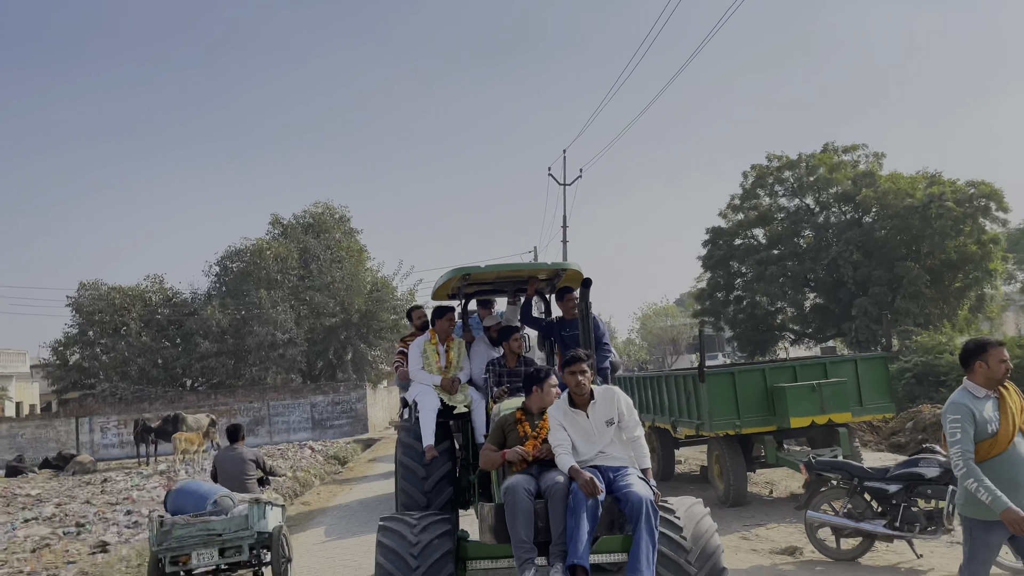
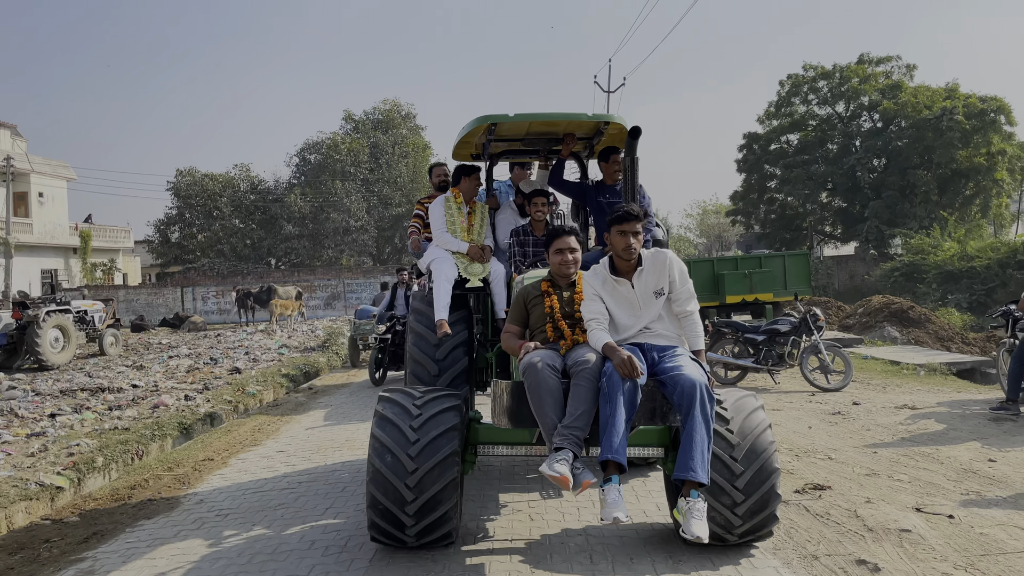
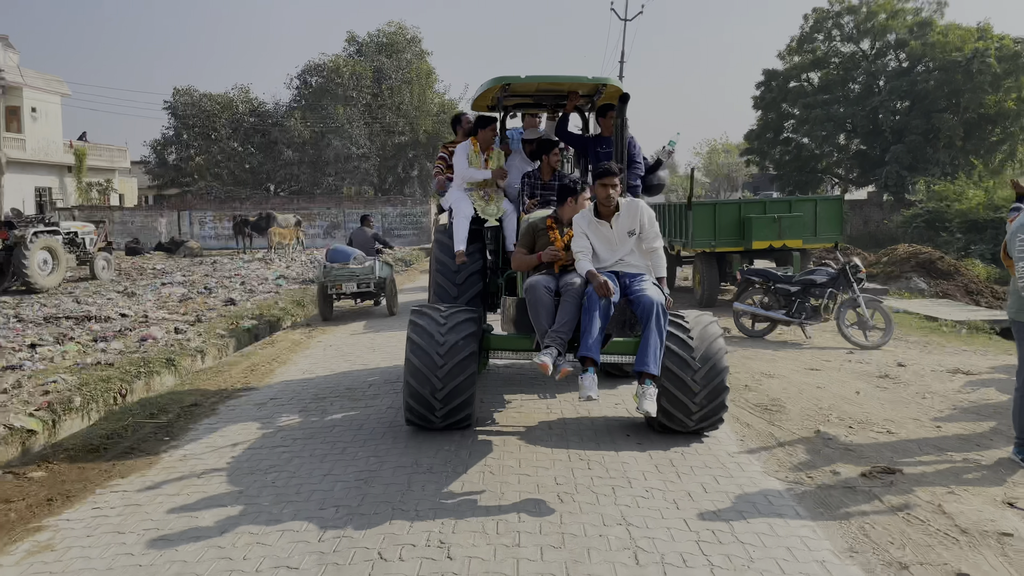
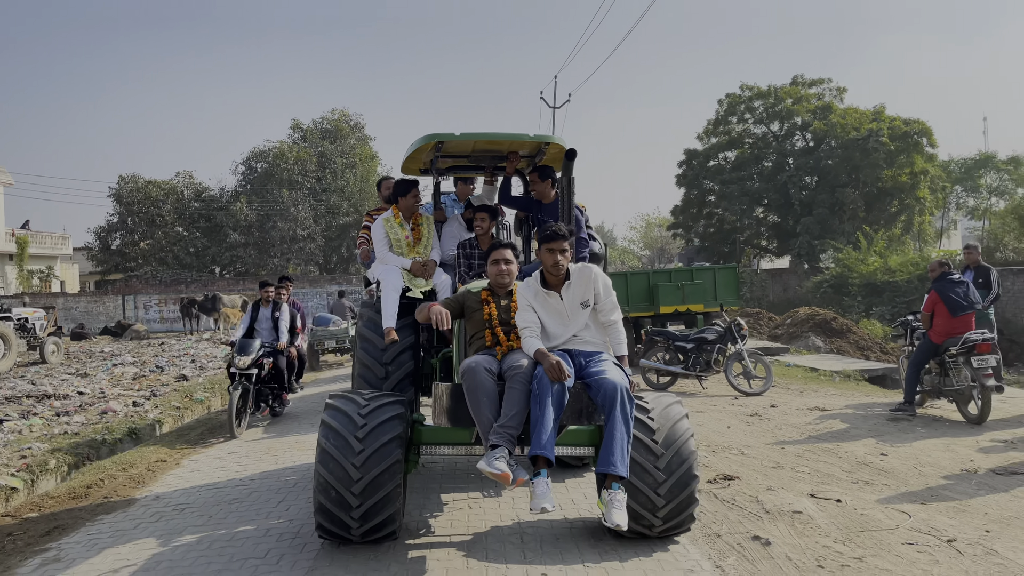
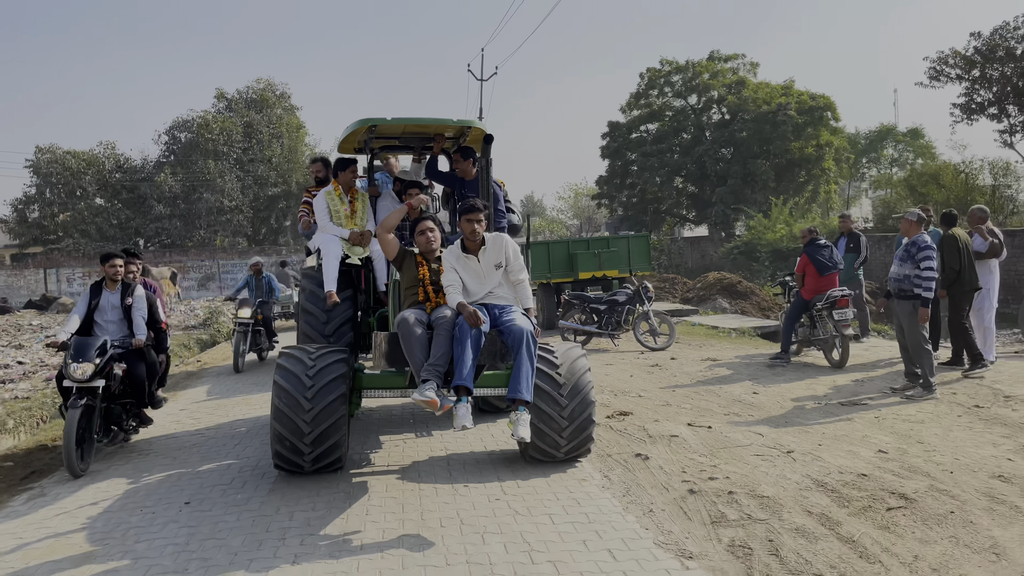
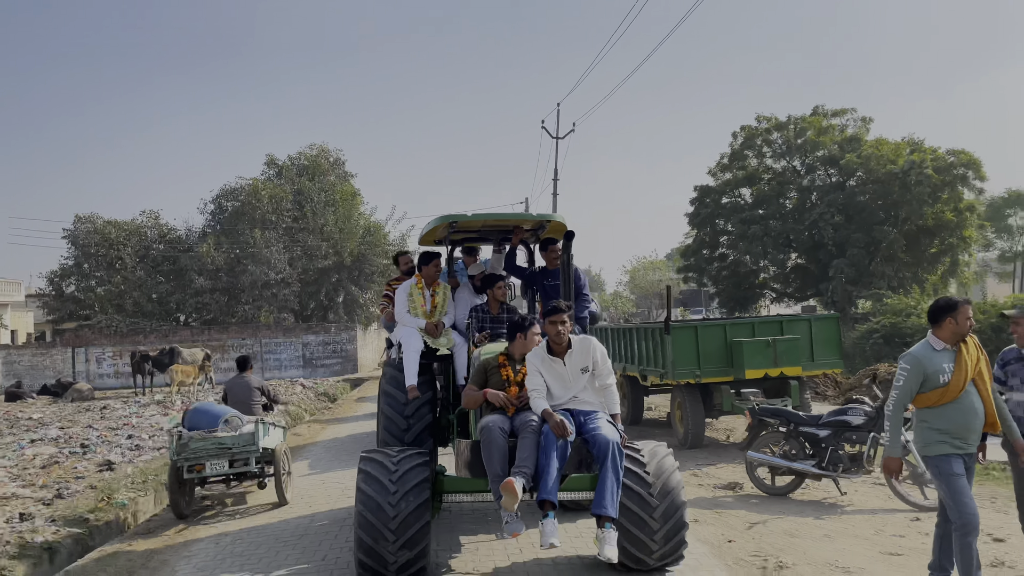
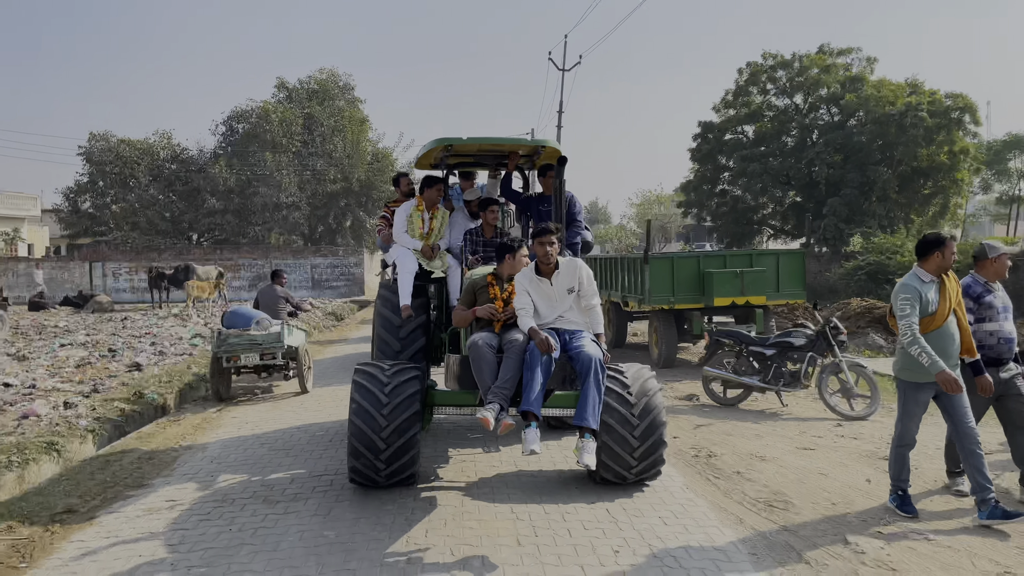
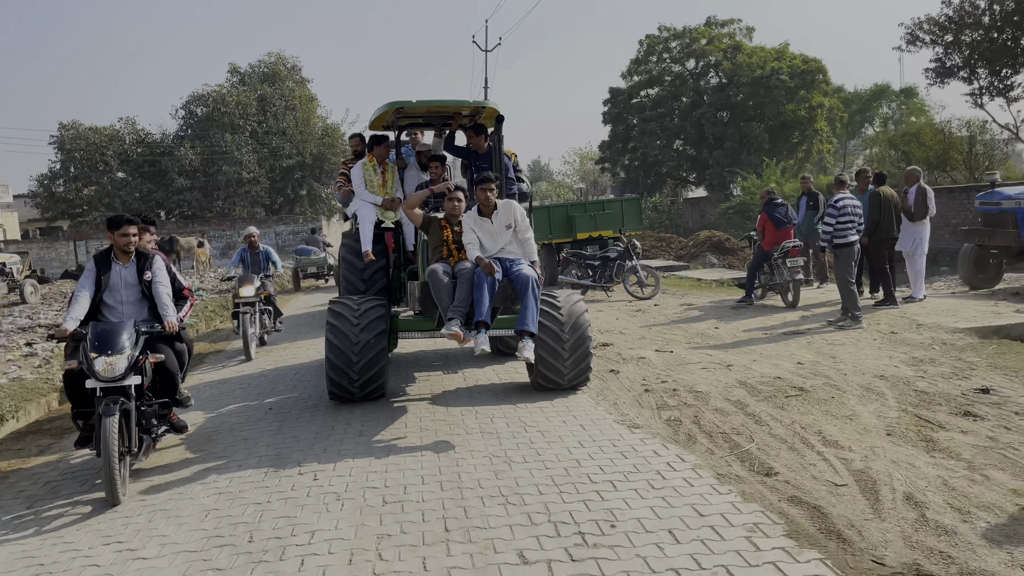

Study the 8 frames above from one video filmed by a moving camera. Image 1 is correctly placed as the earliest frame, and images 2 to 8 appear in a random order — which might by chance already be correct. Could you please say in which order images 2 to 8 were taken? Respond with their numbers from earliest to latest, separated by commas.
6, 7, 3, 2, 4, 5, 8
